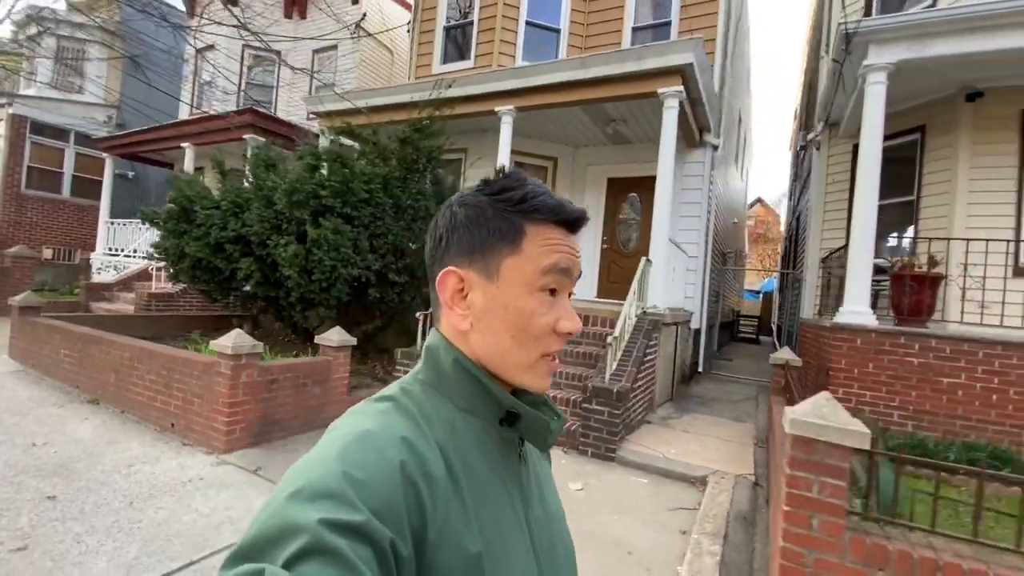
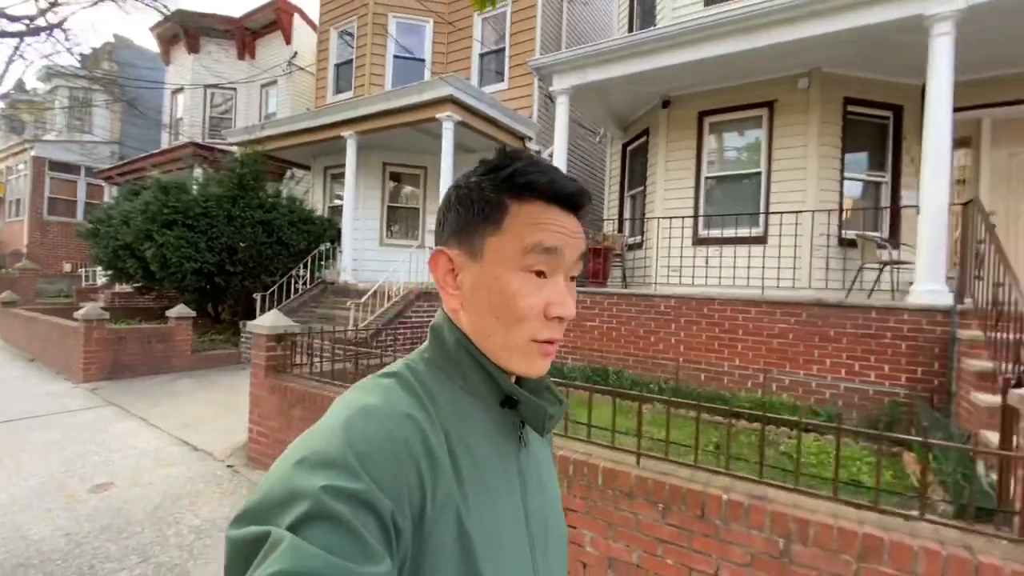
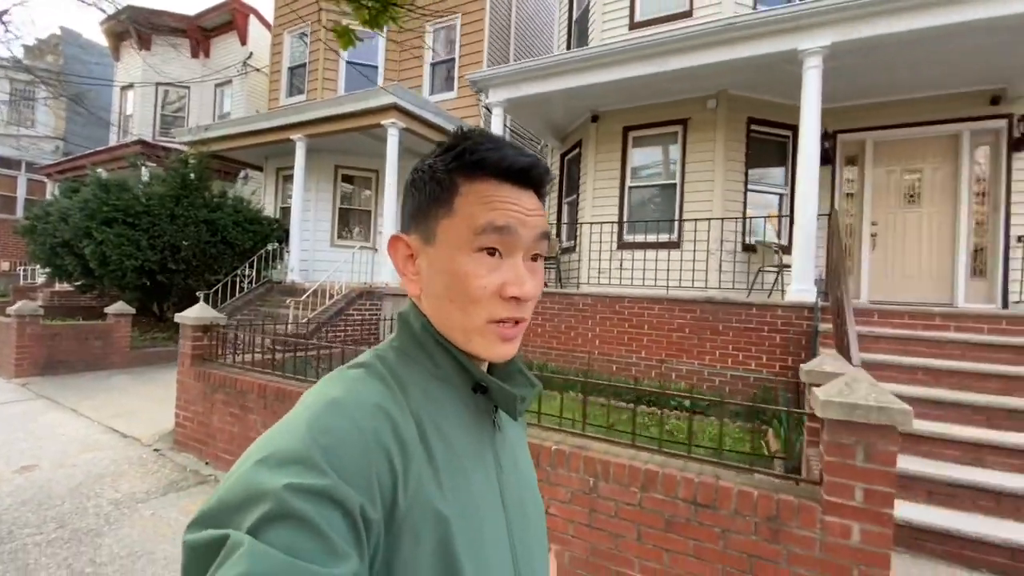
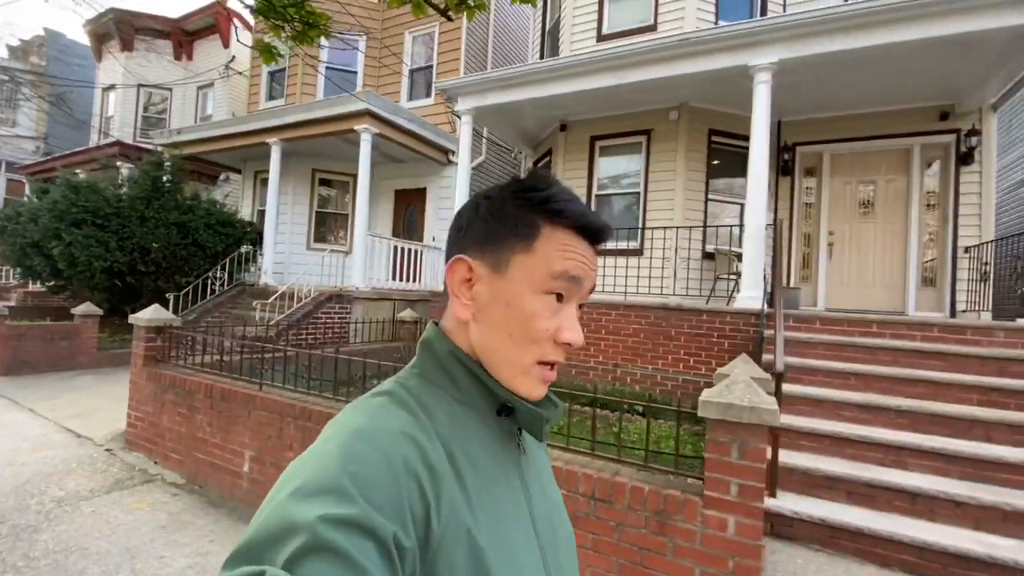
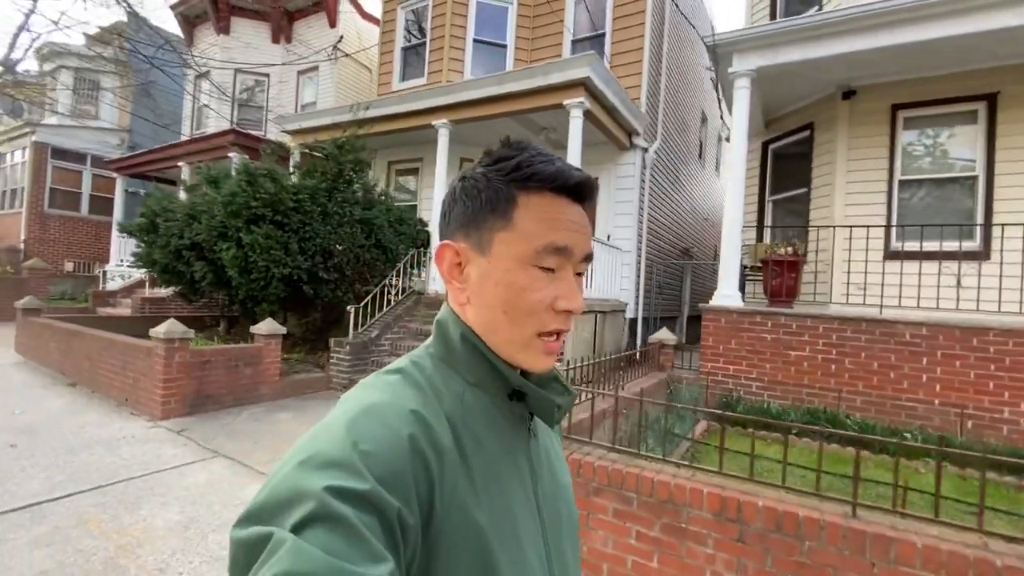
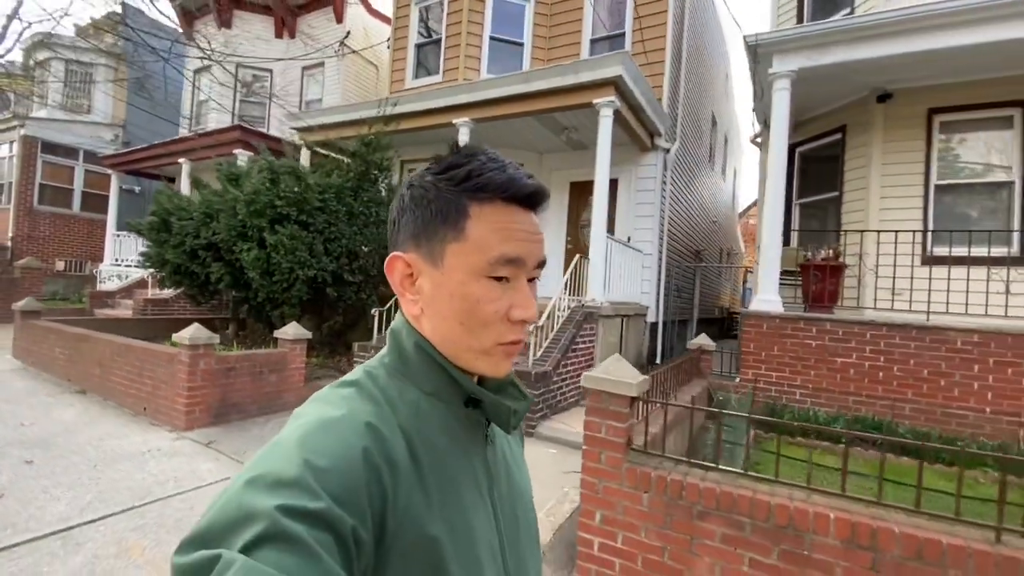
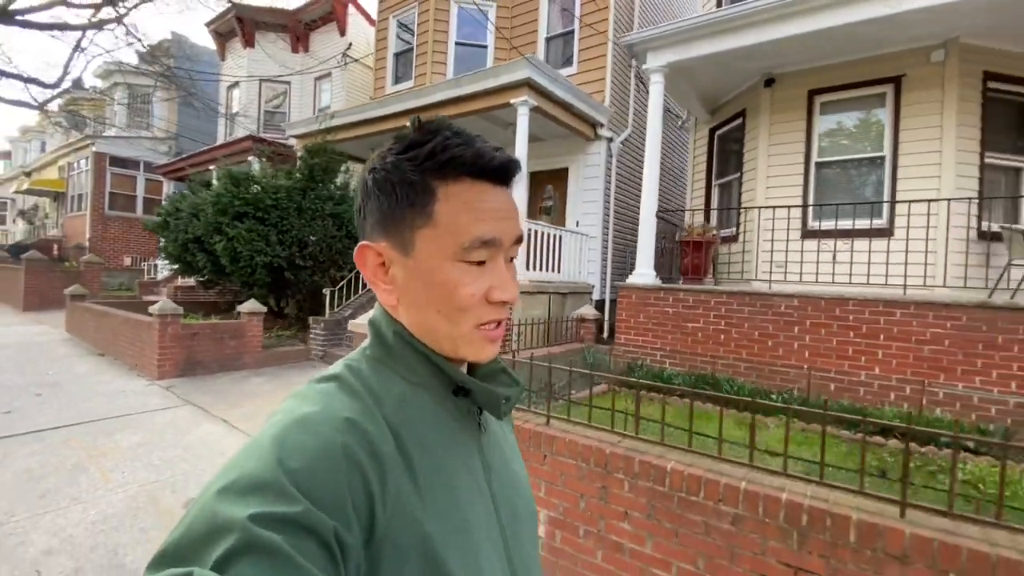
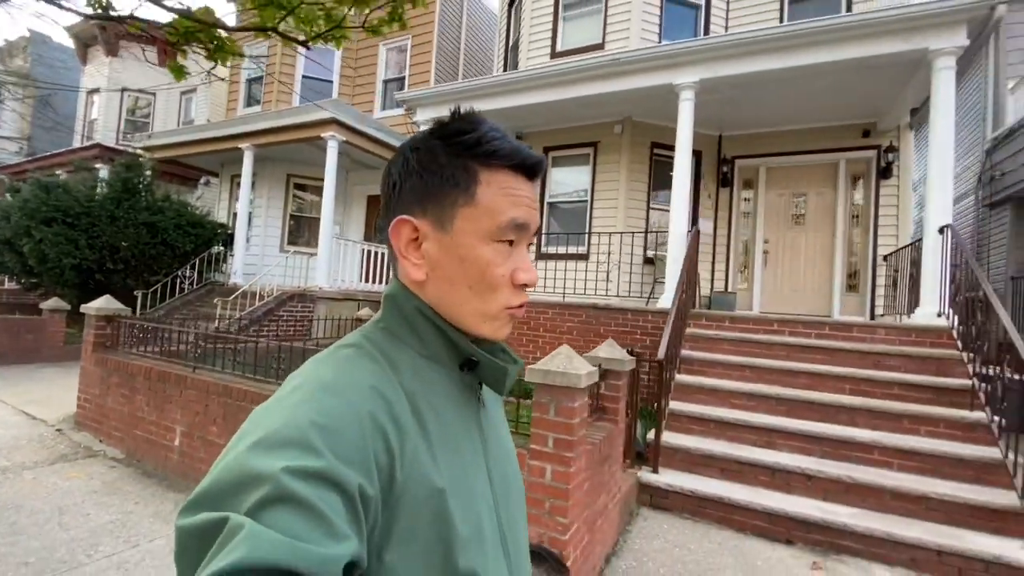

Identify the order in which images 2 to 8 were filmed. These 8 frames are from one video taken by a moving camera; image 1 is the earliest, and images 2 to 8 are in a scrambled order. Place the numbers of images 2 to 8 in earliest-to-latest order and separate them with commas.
6, 5, 7, 2, 3, 4, 8
